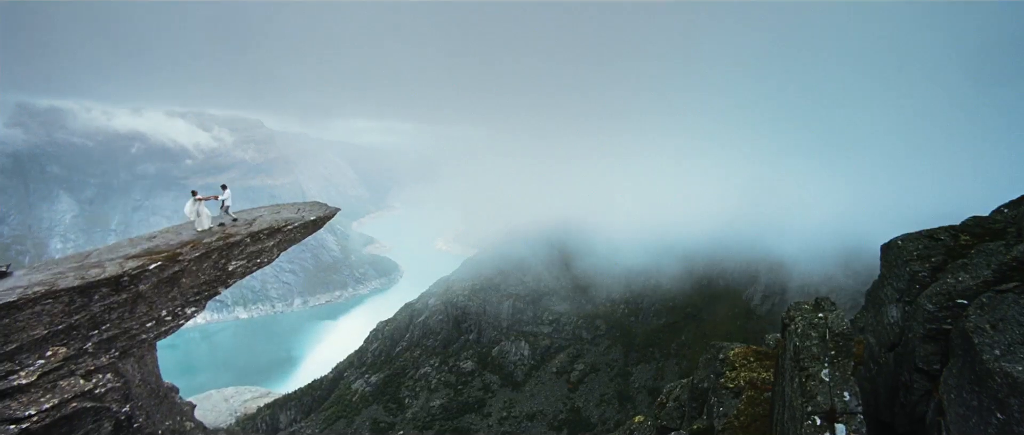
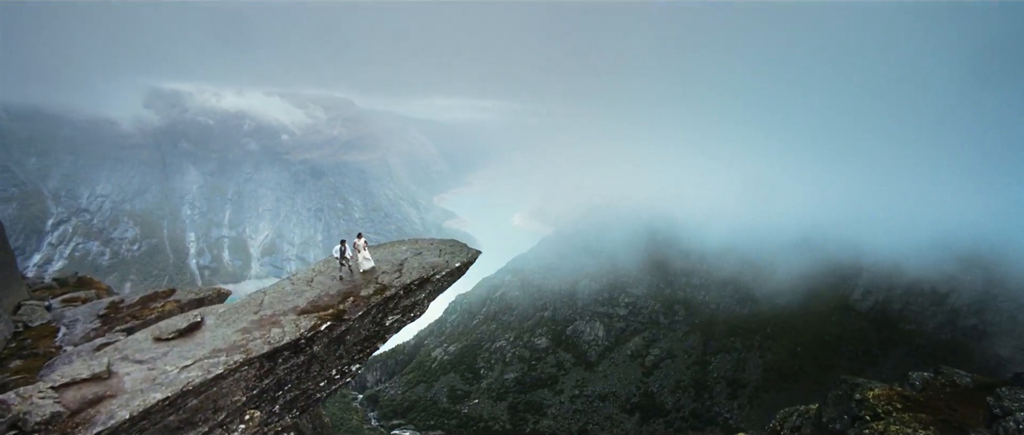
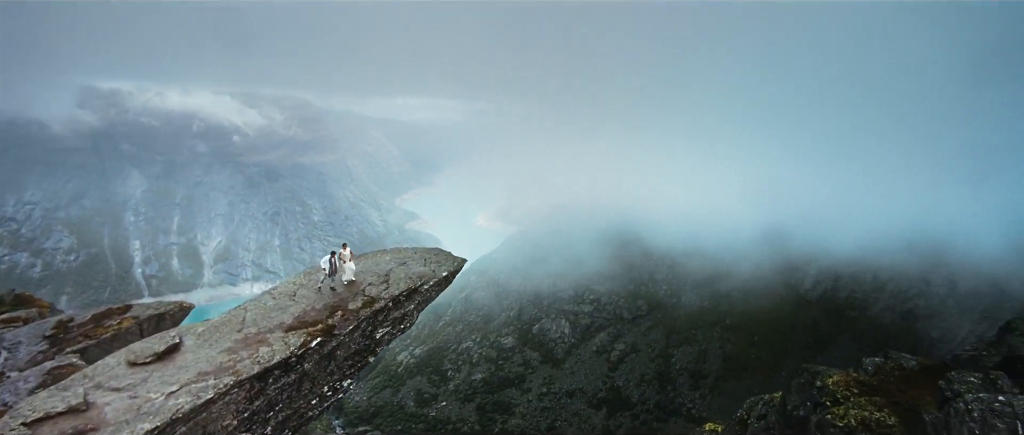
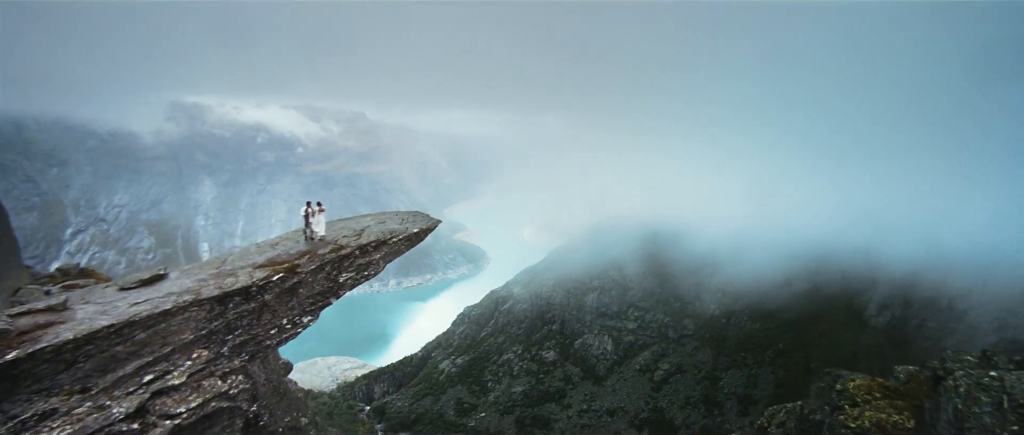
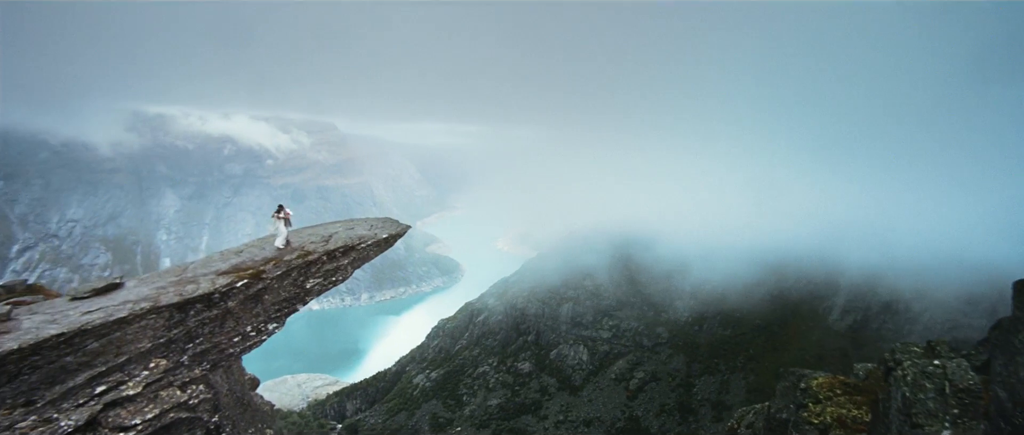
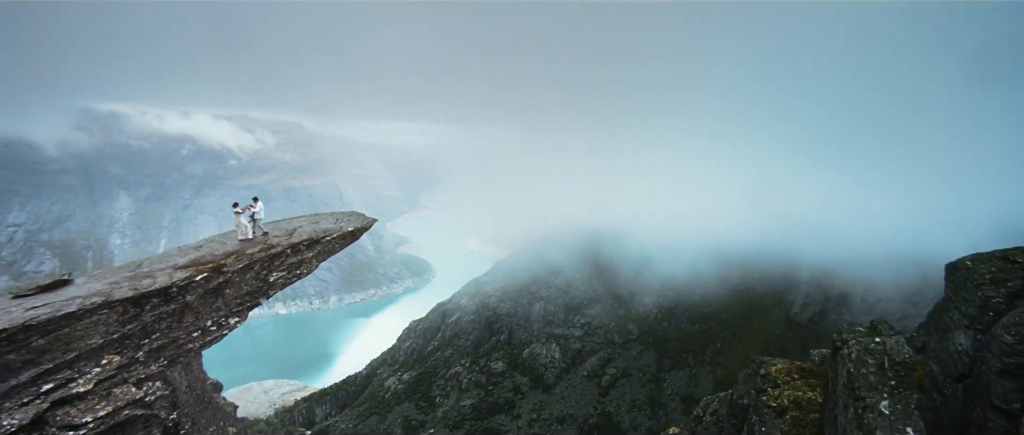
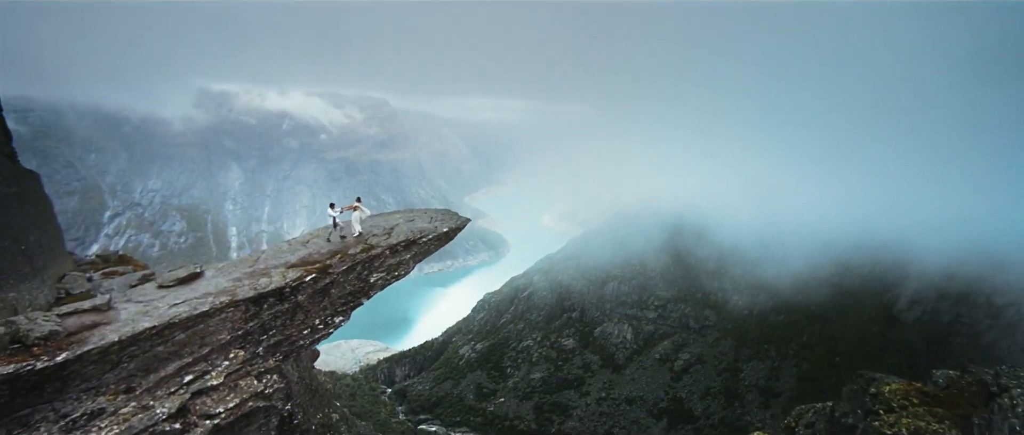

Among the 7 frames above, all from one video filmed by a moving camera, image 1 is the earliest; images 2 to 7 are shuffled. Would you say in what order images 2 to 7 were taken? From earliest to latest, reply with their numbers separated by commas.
6, 5, 4, 7, 2, 3
